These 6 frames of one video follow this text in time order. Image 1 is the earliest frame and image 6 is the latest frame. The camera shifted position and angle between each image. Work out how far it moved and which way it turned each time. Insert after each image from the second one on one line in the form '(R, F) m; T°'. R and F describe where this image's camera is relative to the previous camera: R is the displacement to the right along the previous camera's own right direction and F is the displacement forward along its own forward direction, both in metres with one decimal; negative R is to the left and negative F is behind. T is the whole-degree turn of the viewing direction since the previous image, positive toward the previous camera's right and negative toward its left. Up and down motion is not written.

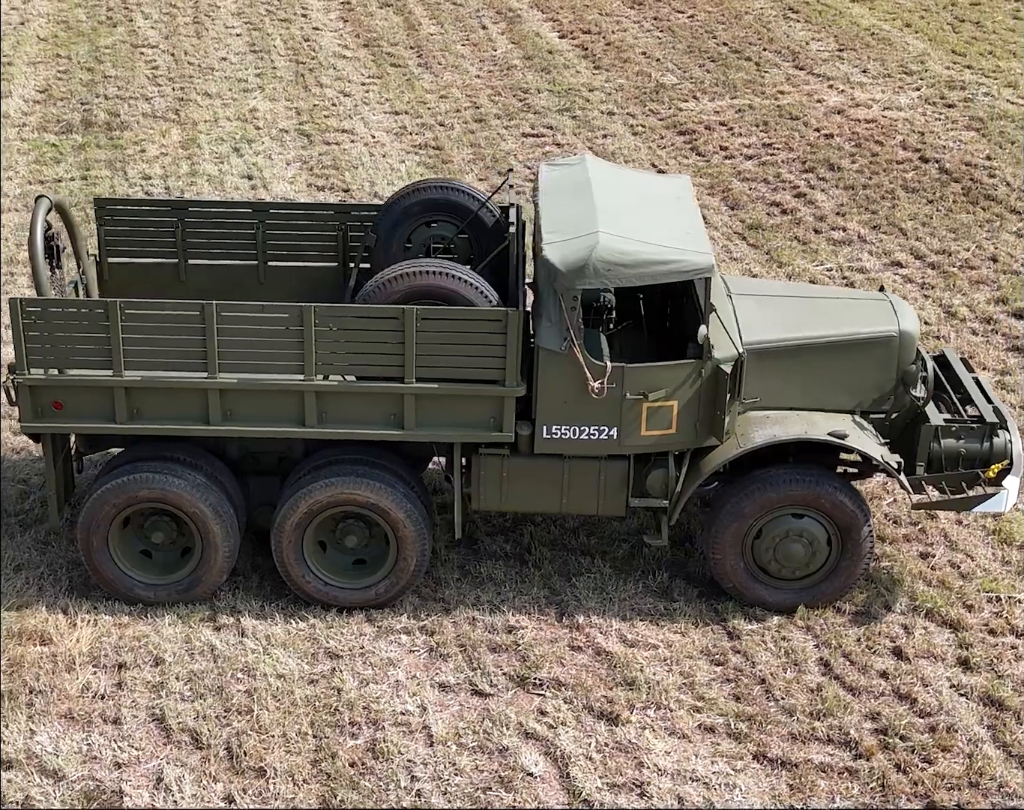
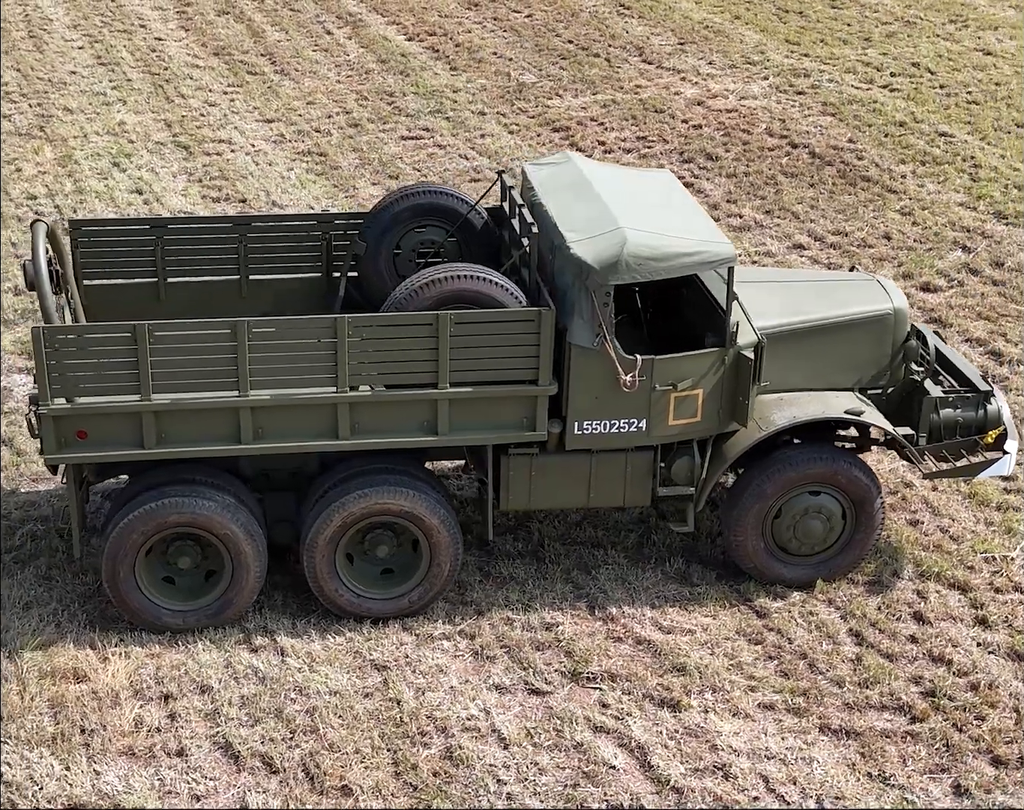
(-1.2, +0.1) m; +8°
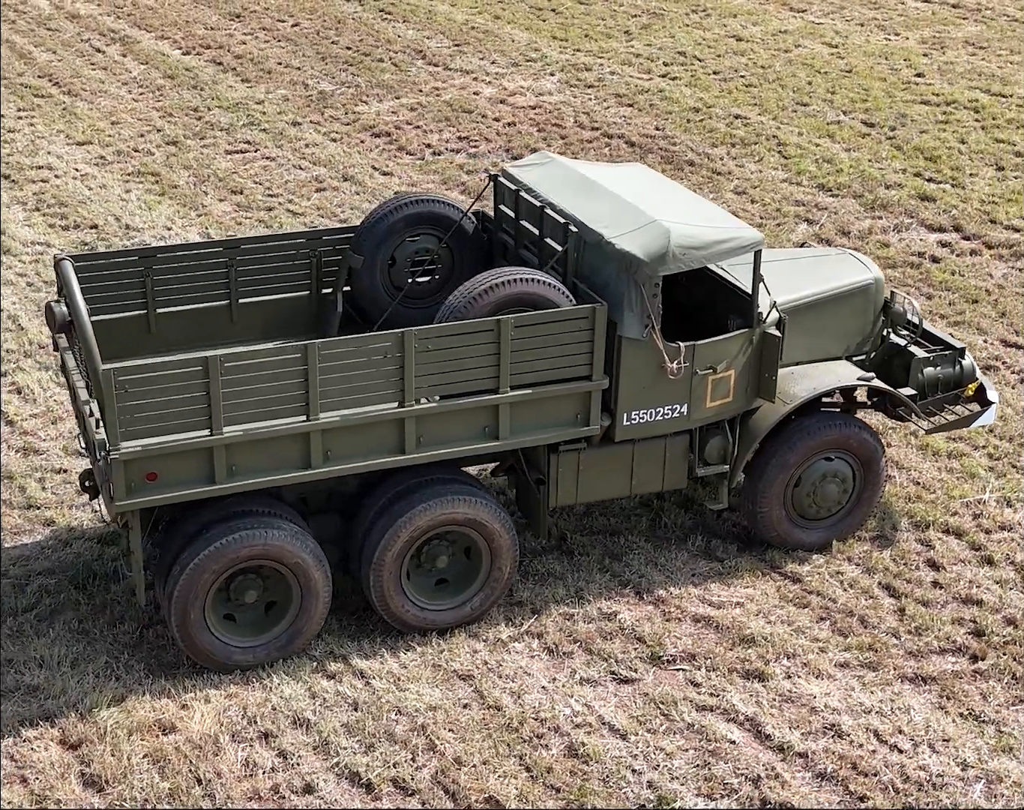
(-1.8, +0.1) m; +12°
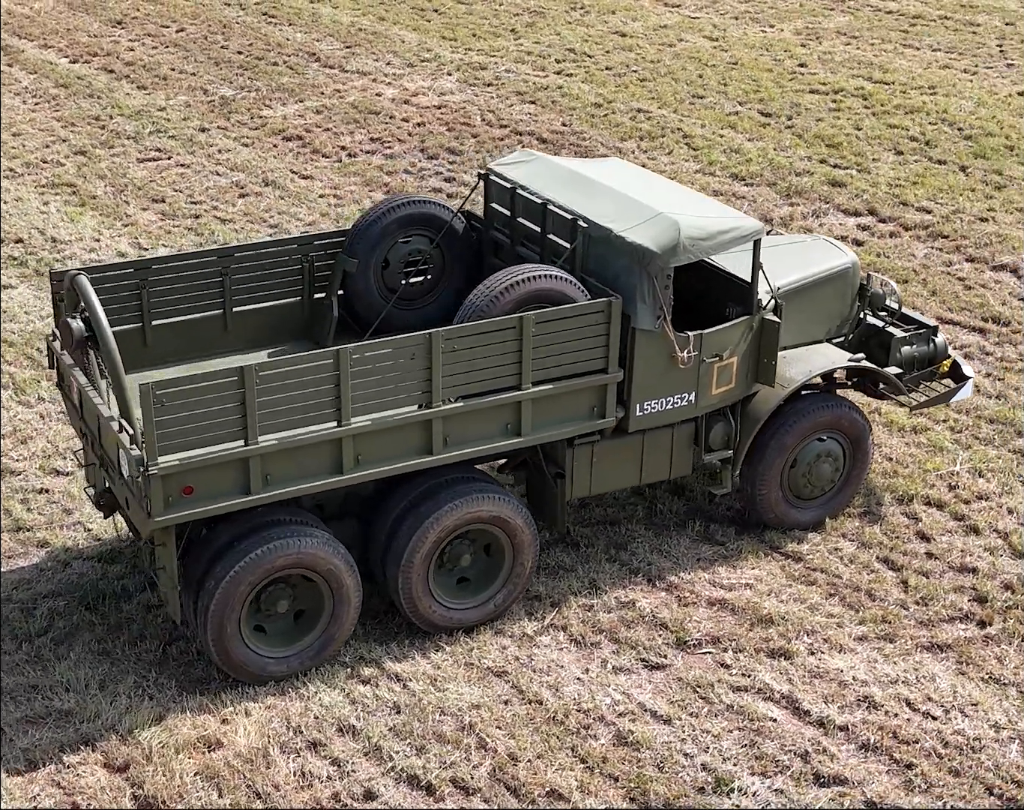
(-0.9, 0.0) m; +6°
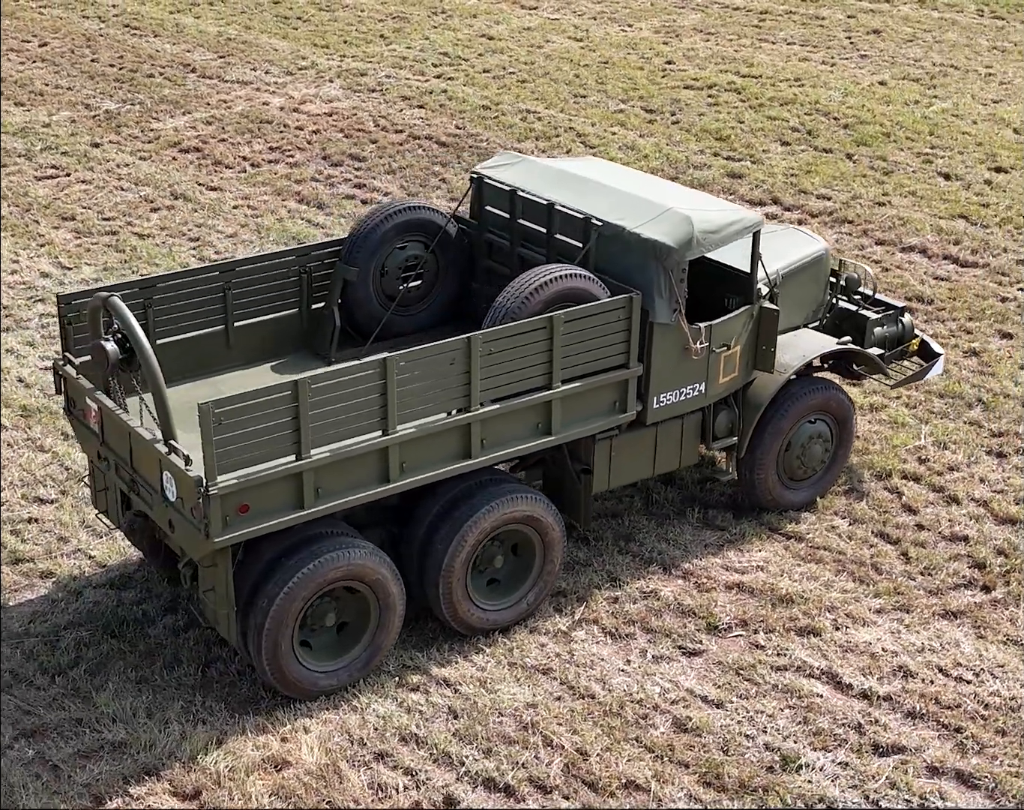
(-1.0, 0.0) m; +7°
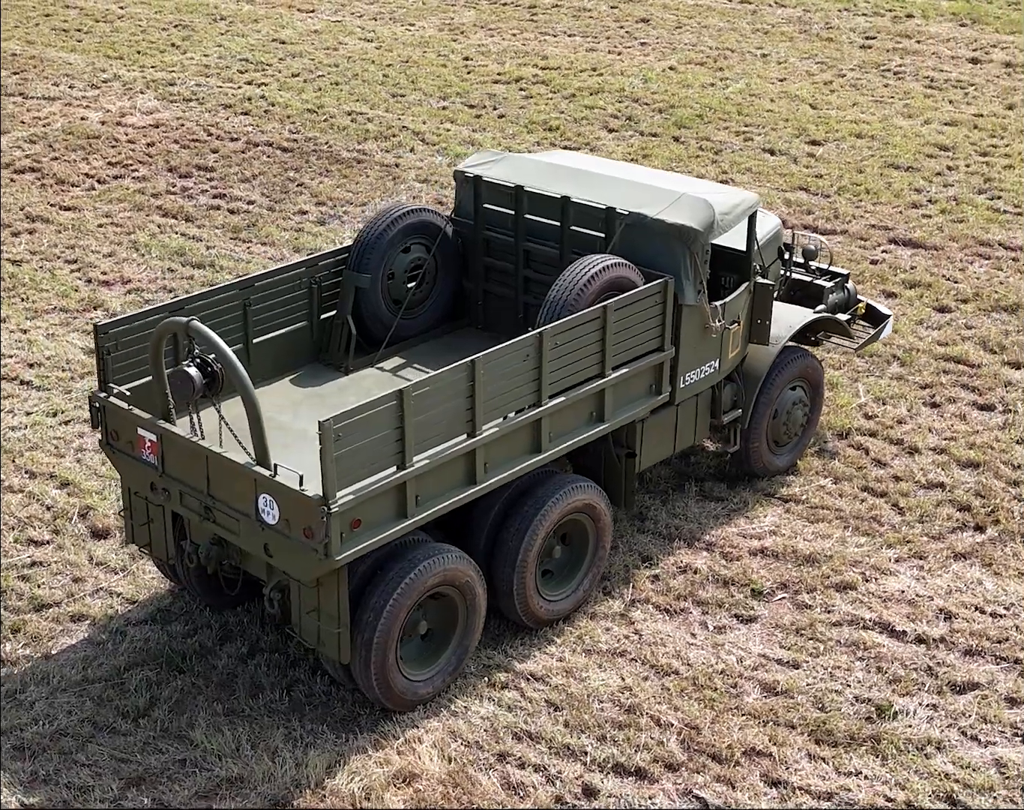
(-1.7, +0.1) m; +11°
